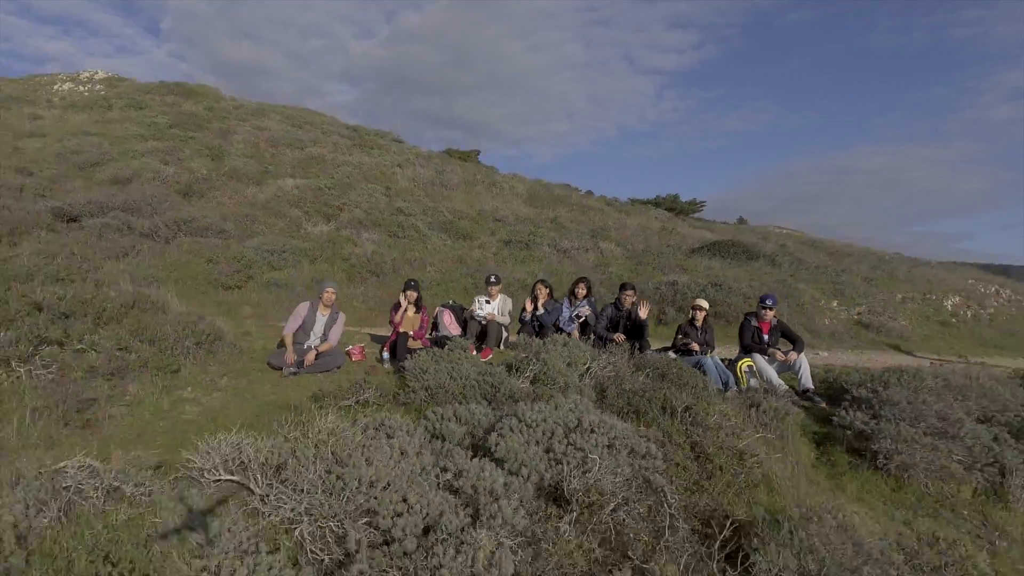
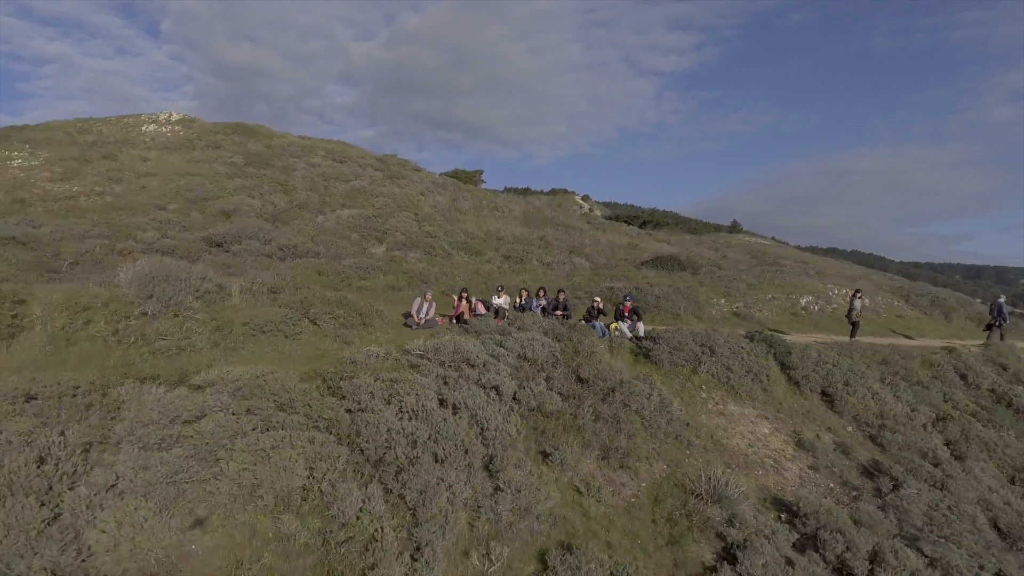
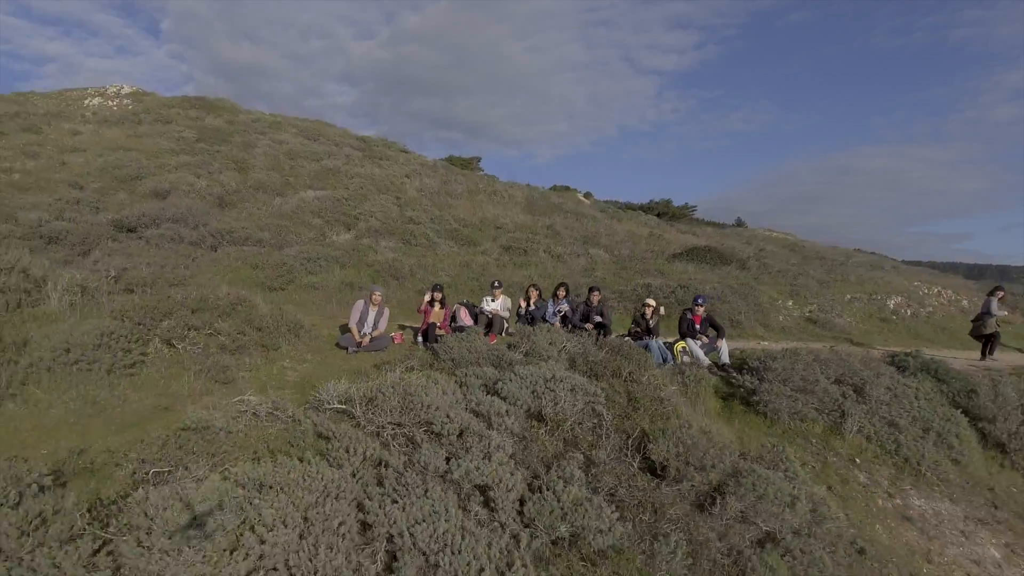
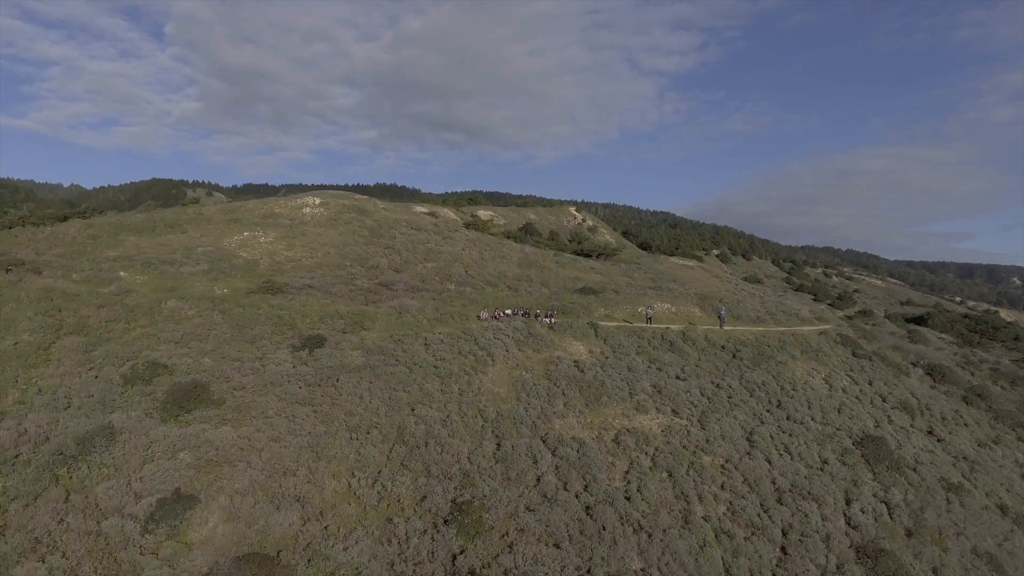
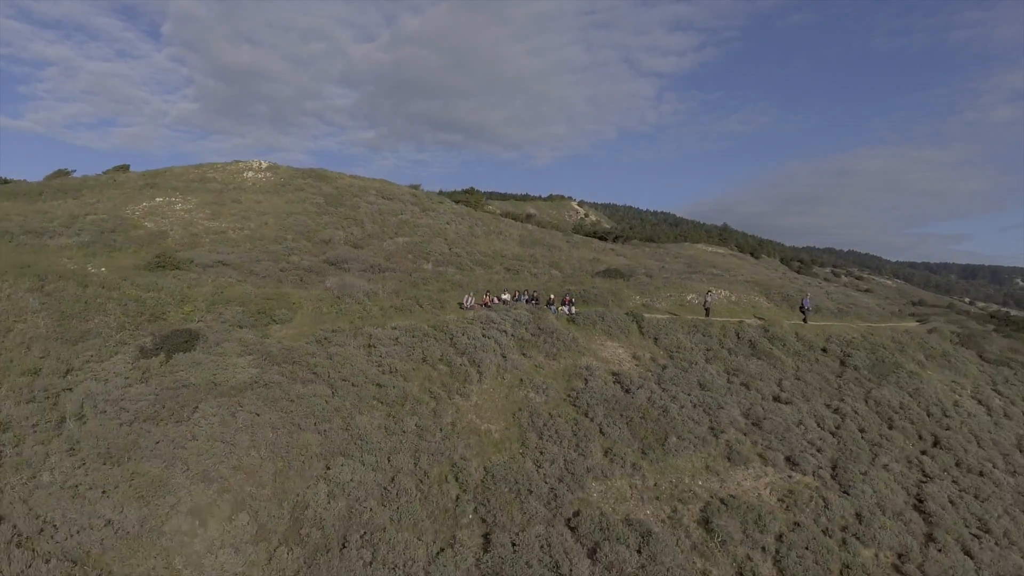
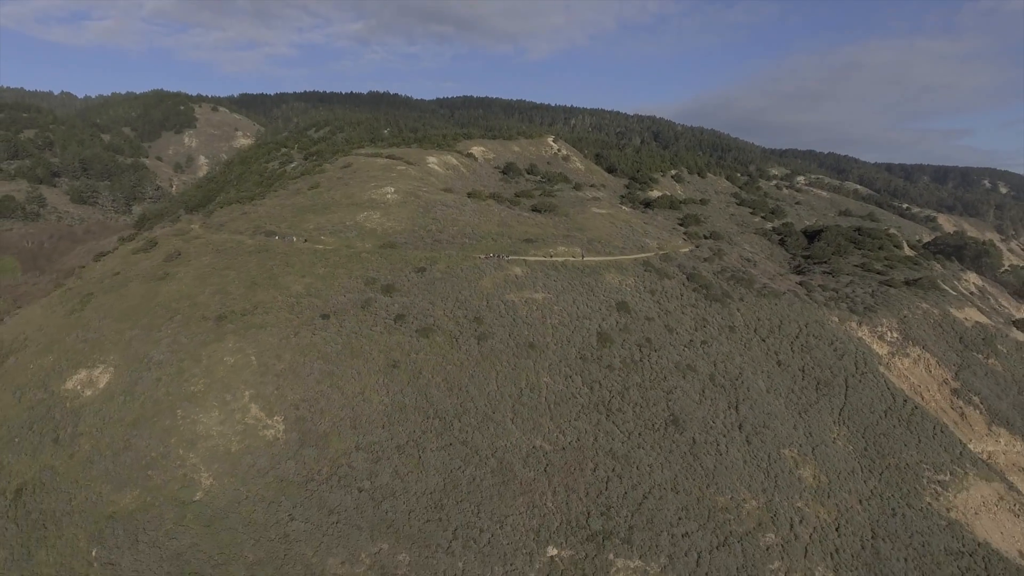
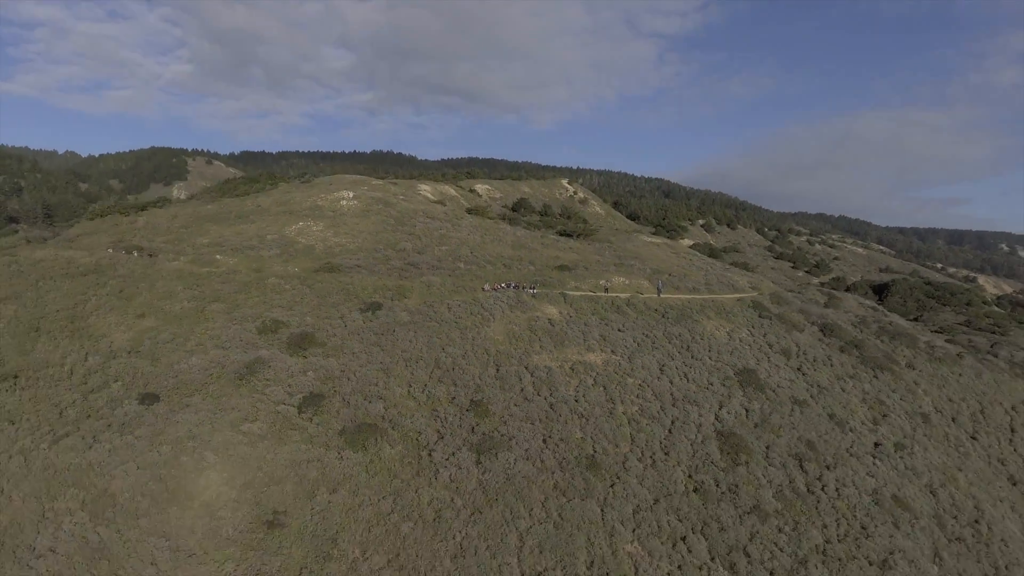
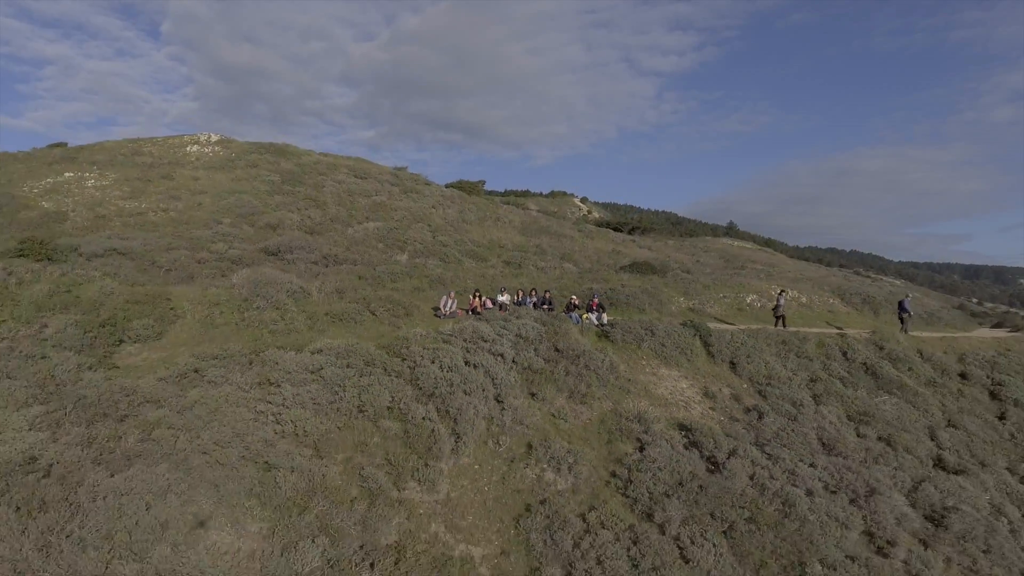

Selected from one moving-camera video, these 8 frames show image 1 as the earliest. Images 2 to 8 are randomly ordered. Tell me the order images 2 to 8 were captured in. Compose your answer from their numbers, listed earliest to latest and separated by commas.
3, 2, 8, 5, 4, 7, 6
